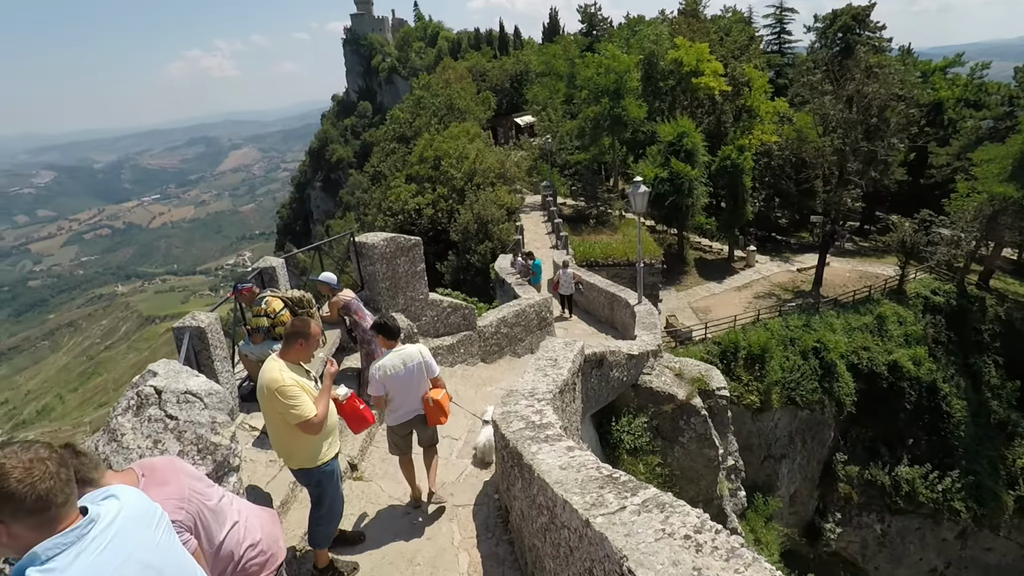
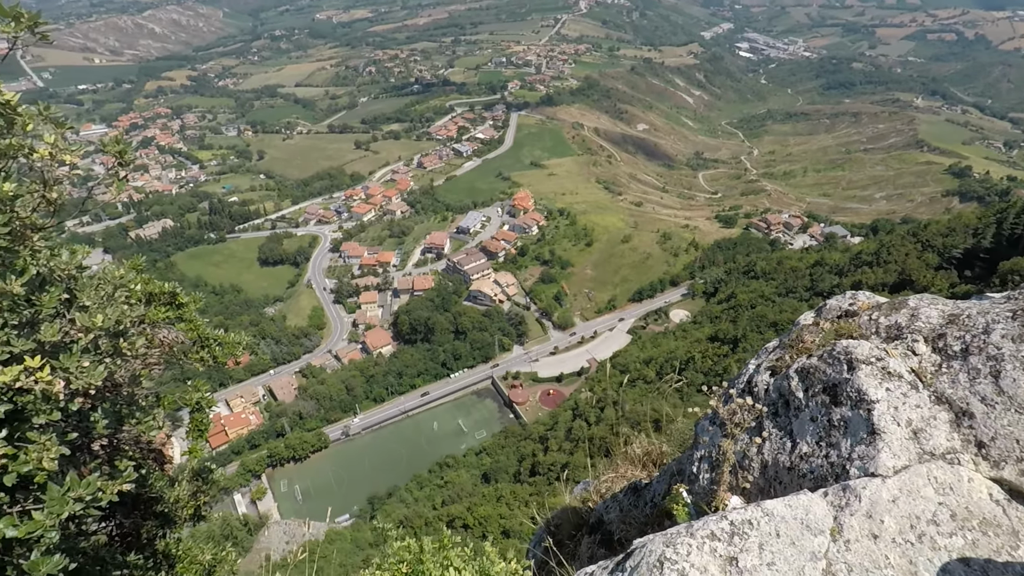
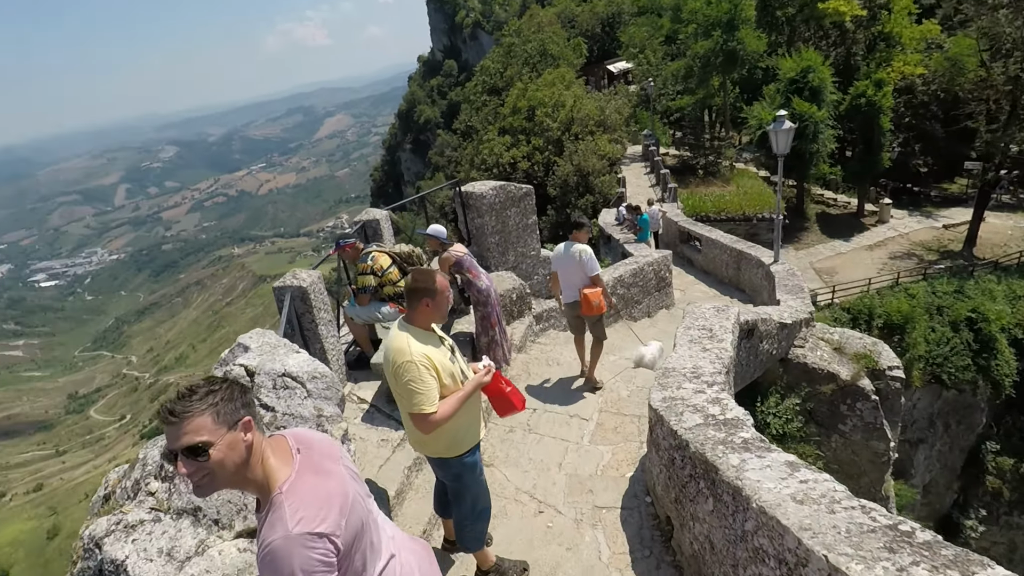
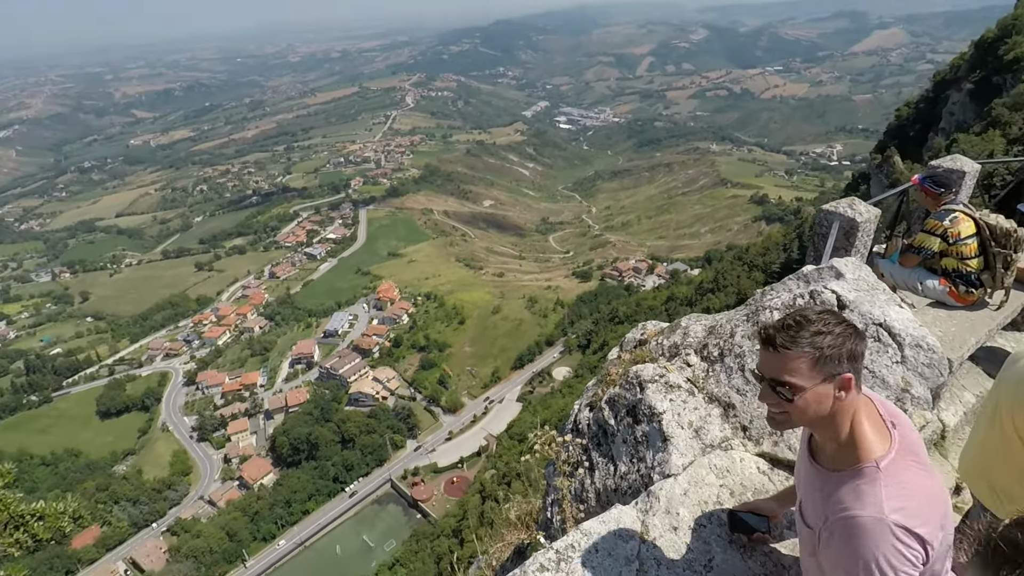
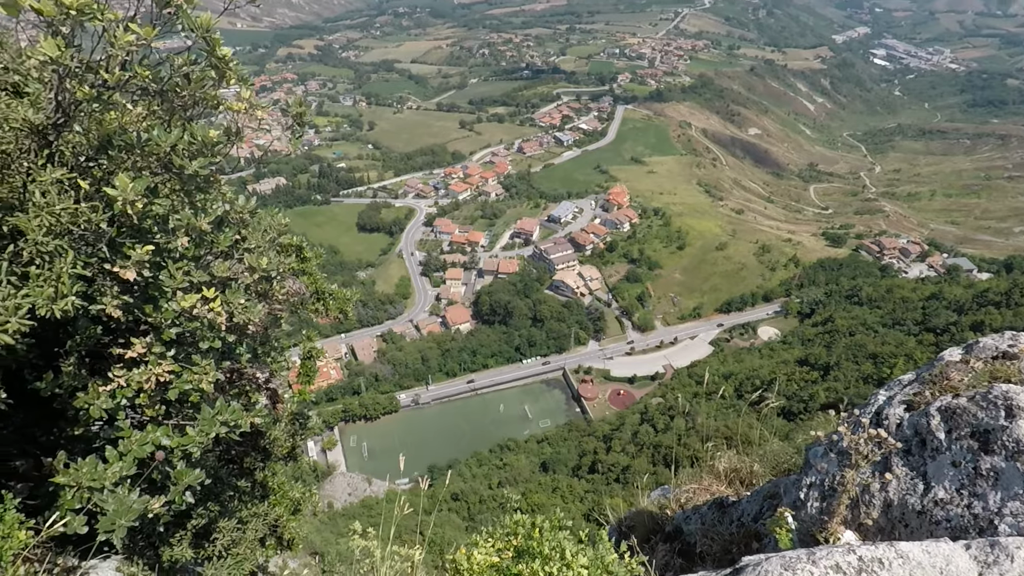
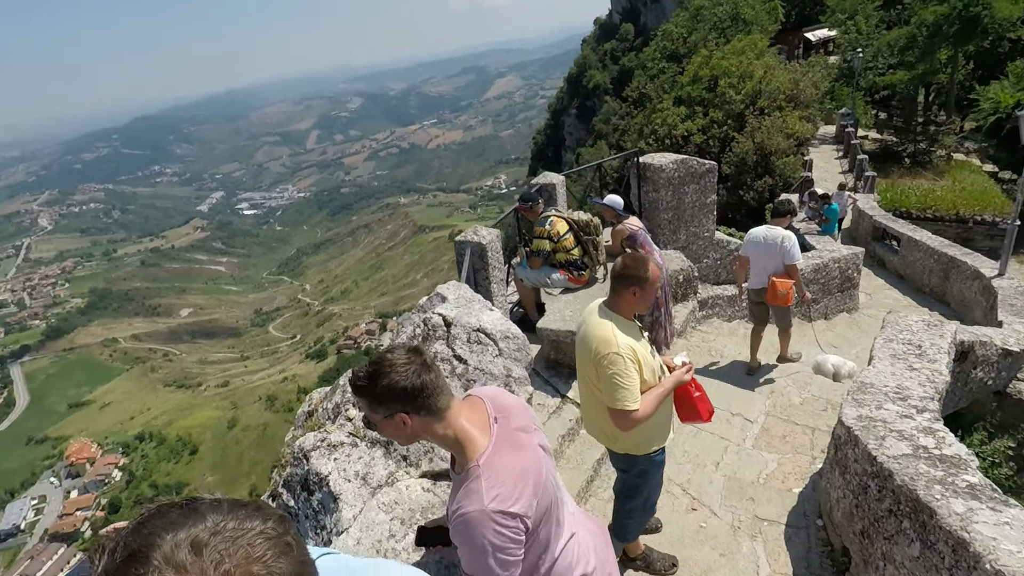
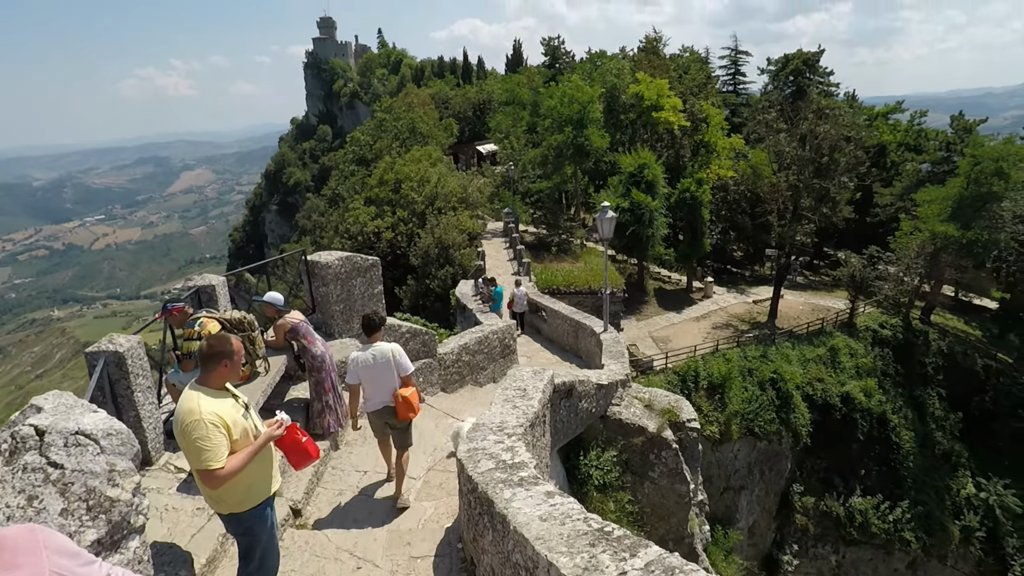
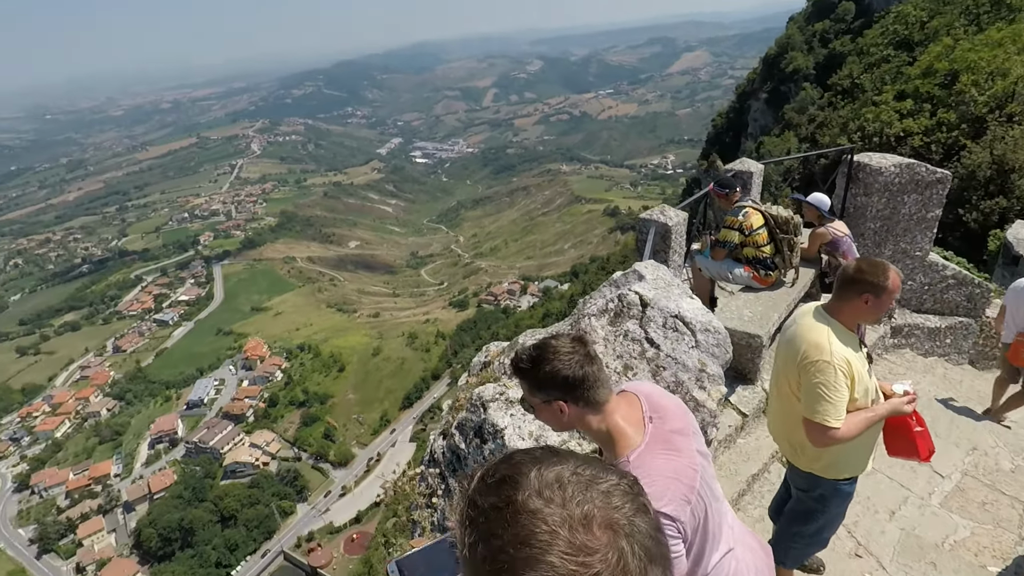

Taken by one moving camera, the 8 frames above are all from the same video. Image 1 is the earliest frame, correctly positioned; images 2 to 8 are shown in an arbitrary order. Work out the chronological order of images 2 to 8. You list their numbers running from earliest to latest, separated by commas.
7, 3, 6, 8, 4, 2, 5
